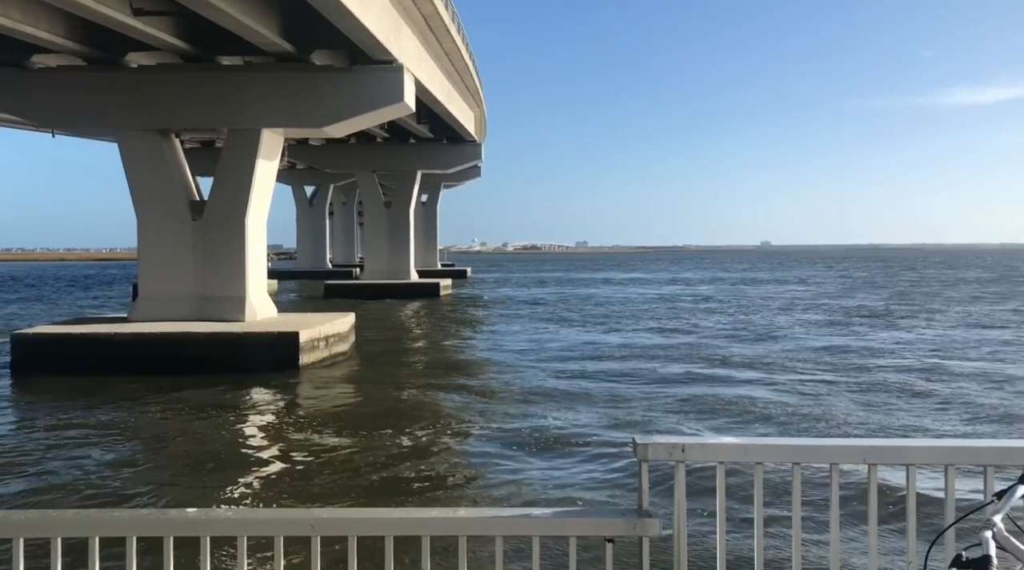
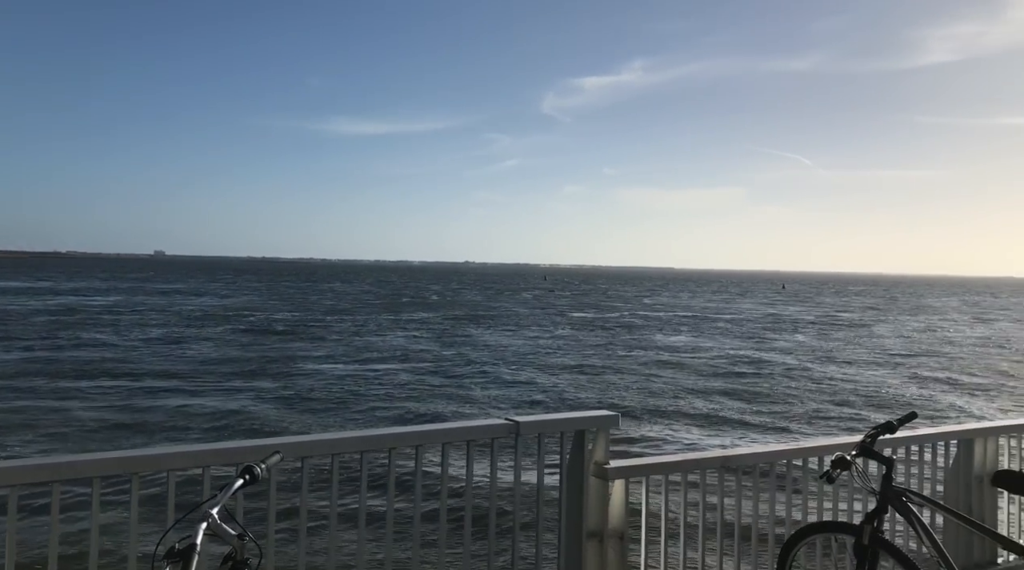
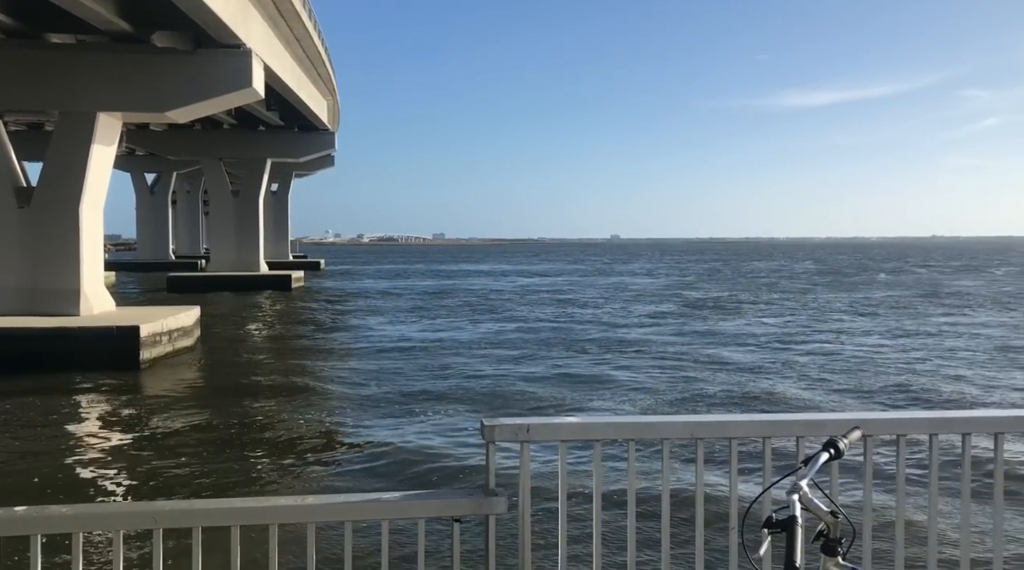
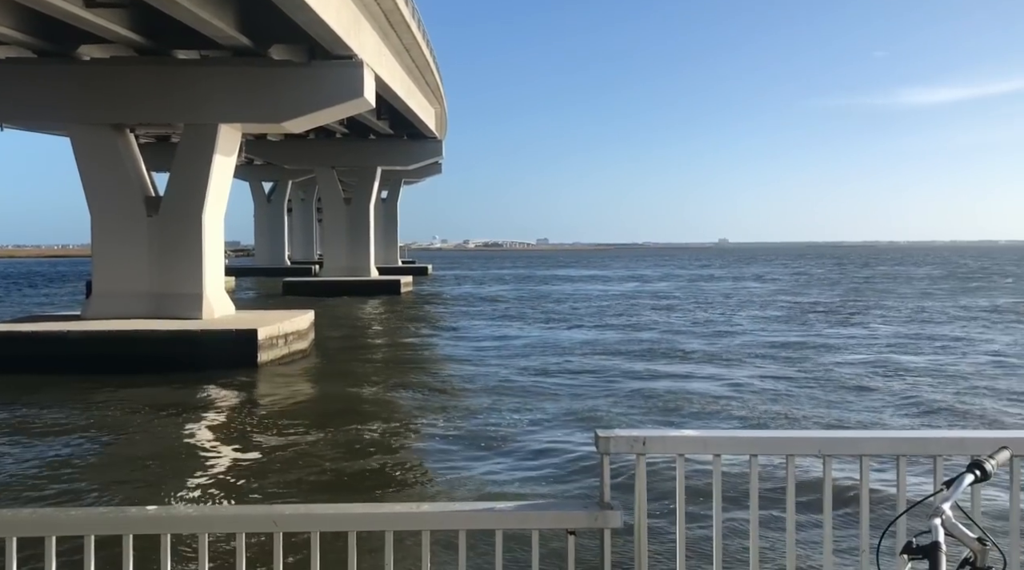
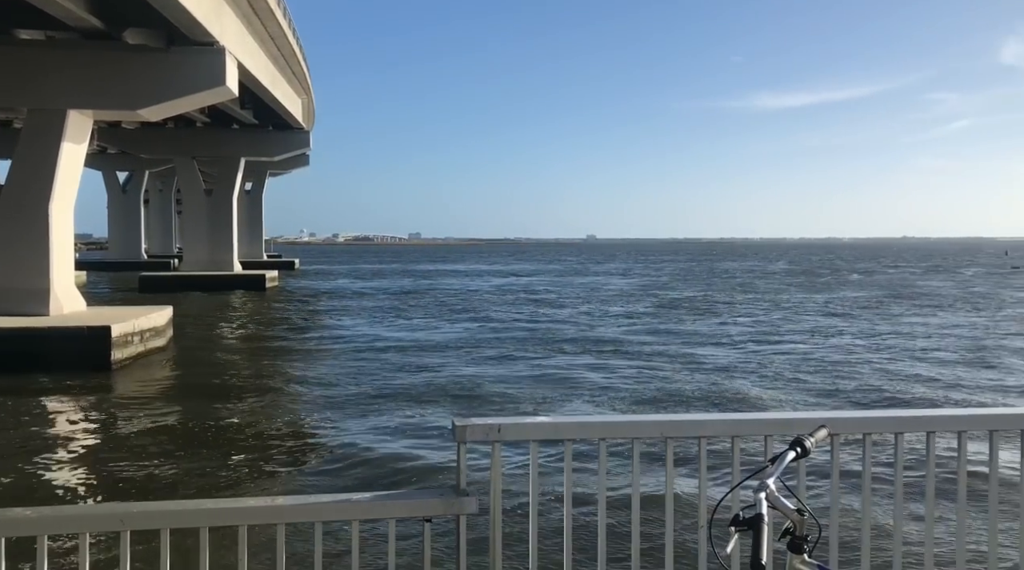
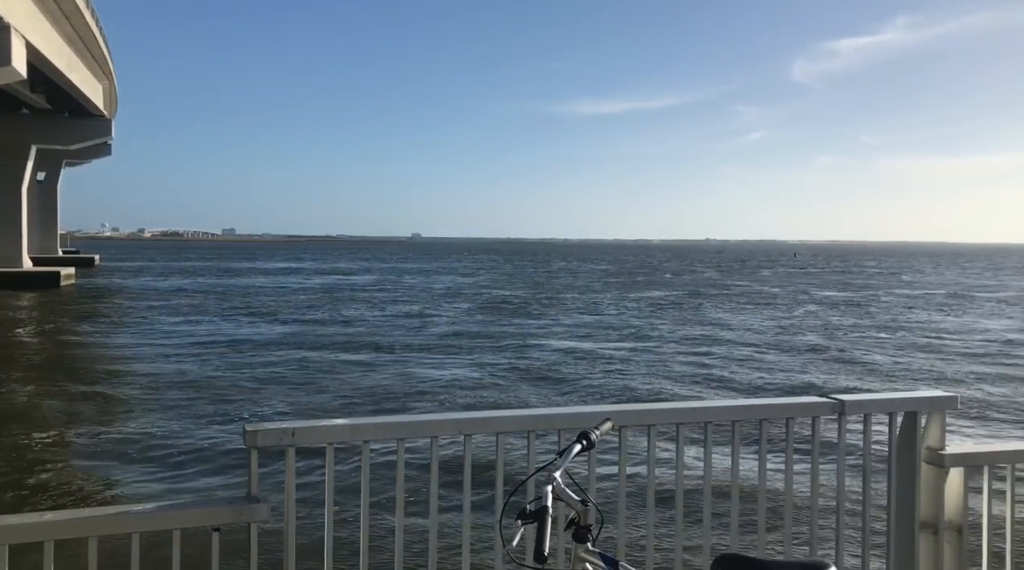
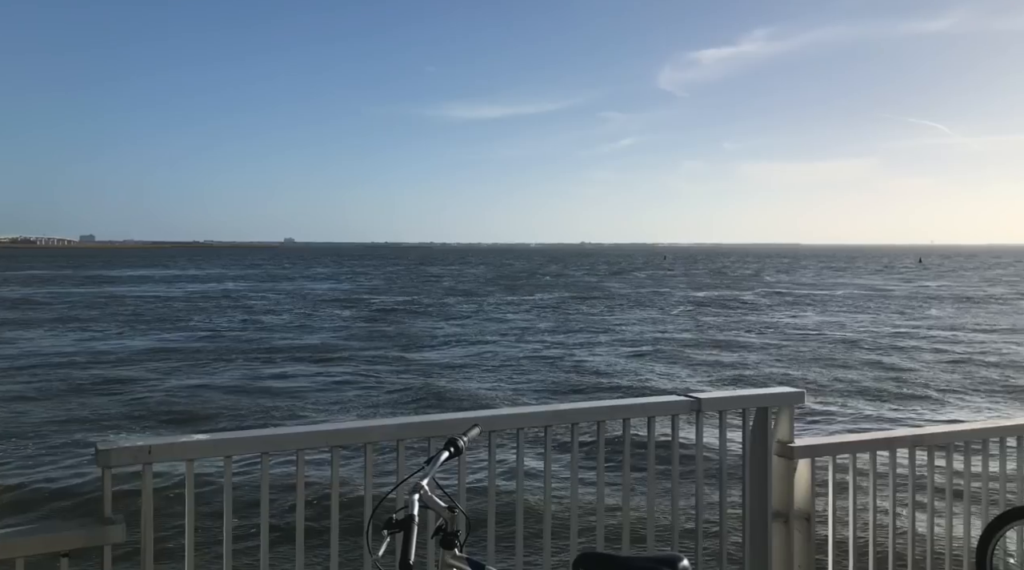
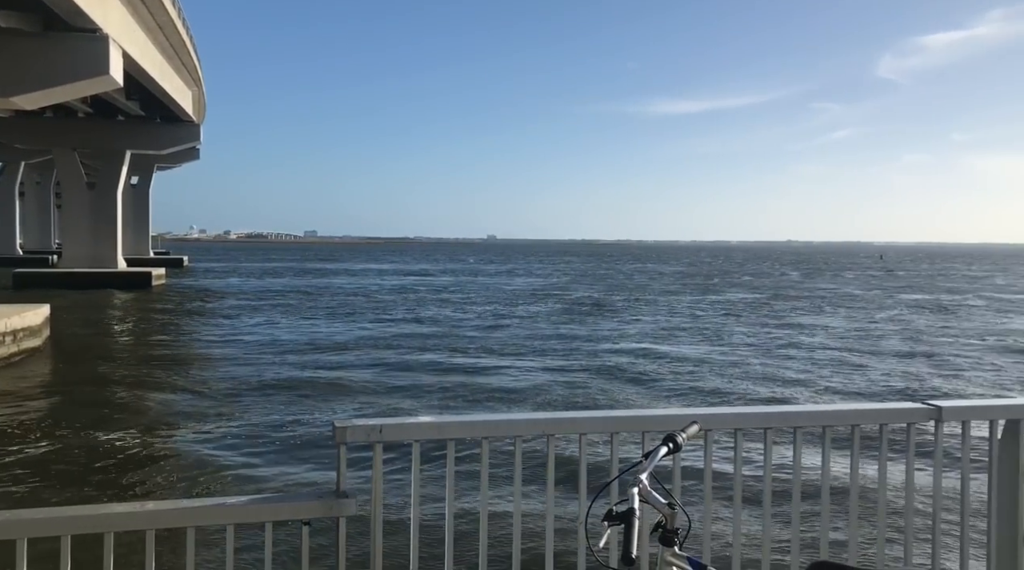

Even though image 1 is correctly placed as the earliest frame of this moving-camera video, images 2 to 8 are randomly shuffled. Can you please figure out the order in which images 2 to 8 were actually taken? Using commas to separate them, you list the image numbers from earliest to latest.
4, 3, 5, 8, 6, 7, 2
